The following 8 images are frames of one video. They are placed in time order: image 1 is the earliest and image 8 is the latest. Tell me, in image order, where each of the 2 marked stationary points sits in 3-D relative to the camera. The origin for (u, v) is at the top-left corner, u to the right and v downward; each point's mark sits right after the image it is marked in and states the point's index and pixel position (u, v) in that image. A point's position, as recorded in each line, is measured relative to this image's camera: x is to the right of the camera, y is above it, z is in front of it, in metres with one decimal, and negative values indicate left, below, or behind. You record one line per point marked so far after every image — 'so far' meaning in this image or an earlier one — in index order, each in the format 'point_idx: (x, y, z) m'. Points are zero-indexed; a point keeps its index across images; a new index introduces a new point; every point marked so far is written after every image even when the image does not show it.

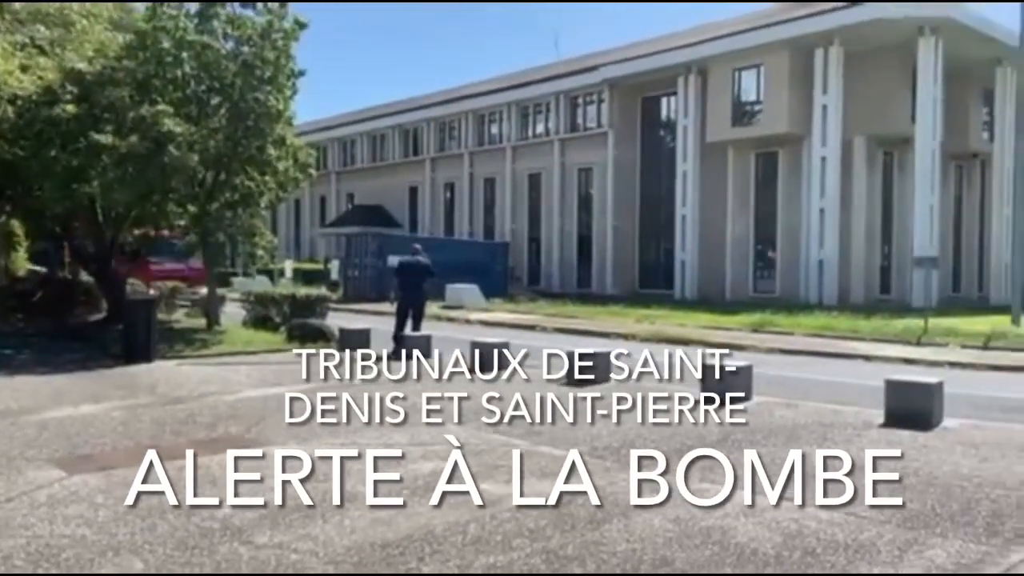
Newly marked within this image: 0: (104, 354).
0: (-6.6, -1.1, +17.6) m
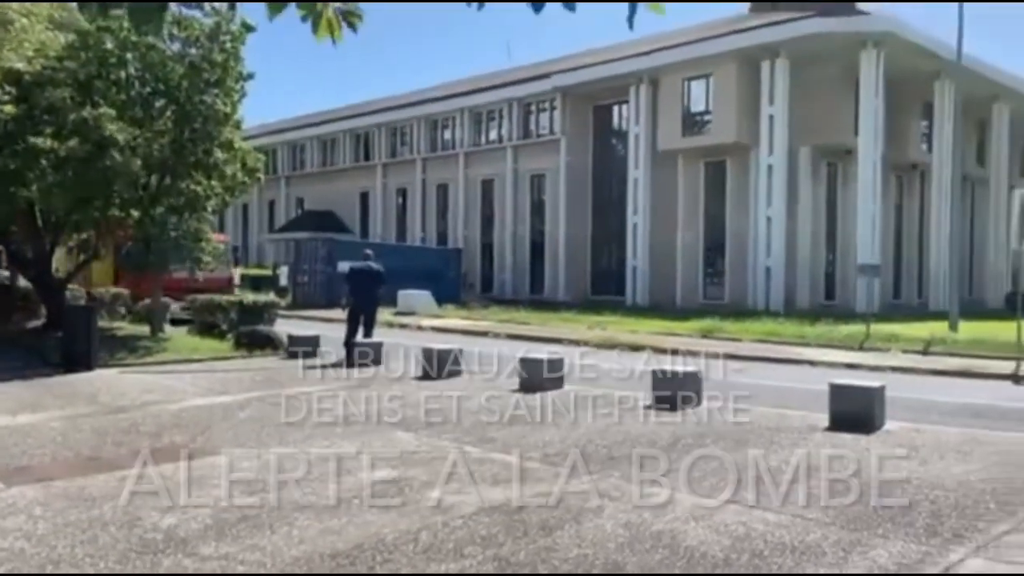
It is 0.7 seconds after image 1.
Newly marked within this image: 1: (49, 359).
0: (-7.6, -1.2, +18.2) m
1: (-7.6, -1.2, +18.5) m
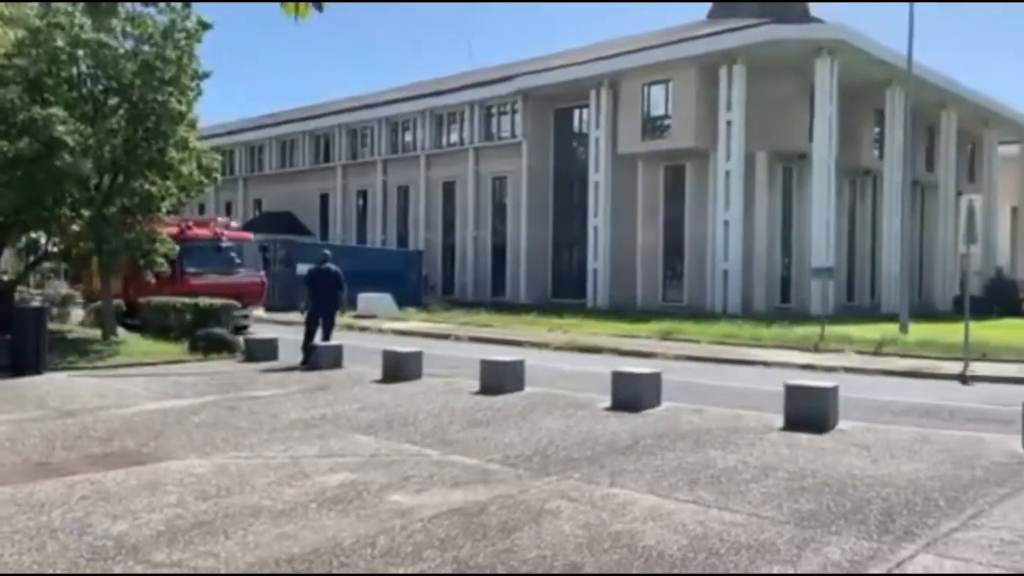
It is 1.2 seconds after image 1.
0: (-8.6, -1.3, +18.0) m
1: (-8.6, -1.2, +18.3) m
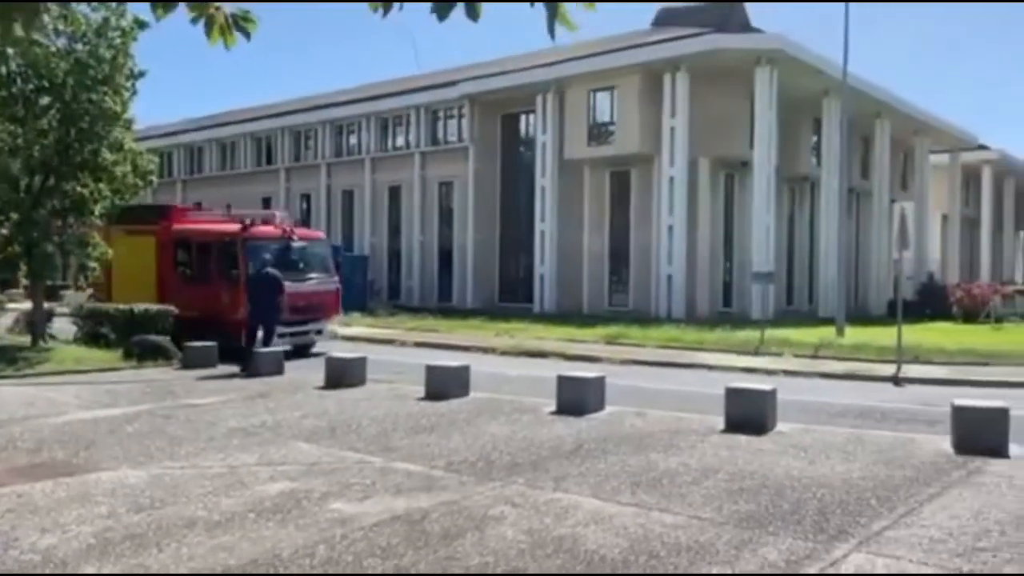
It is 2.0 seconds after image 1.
0: (-10.1, -1.4, +17.3) m
1: (-10.2, -1.3, +17.5) m
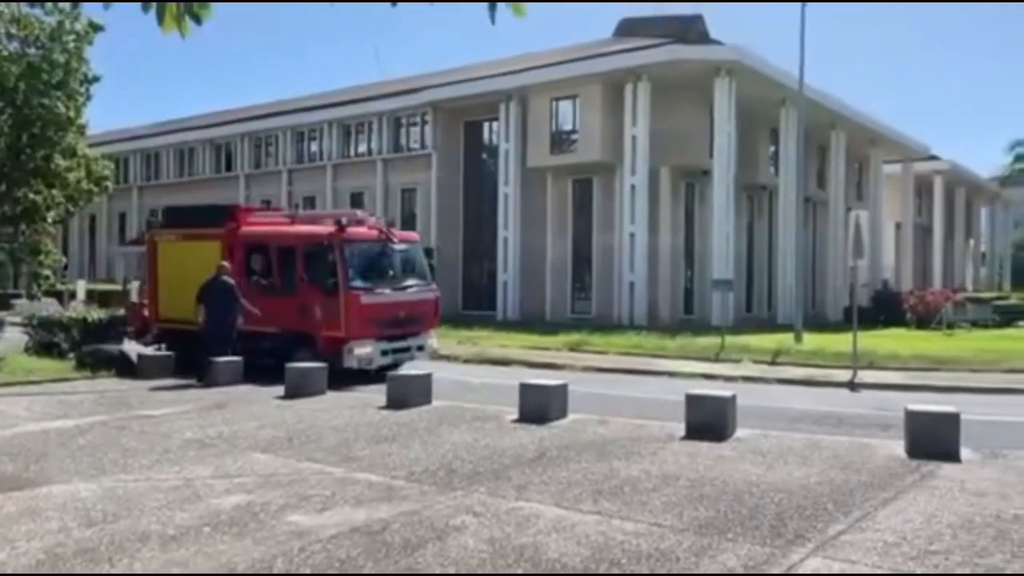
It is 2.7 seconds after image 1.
0: (-11.1, -1.5, +16.7) m
1: (-11.2, -1.5, +17.0) m
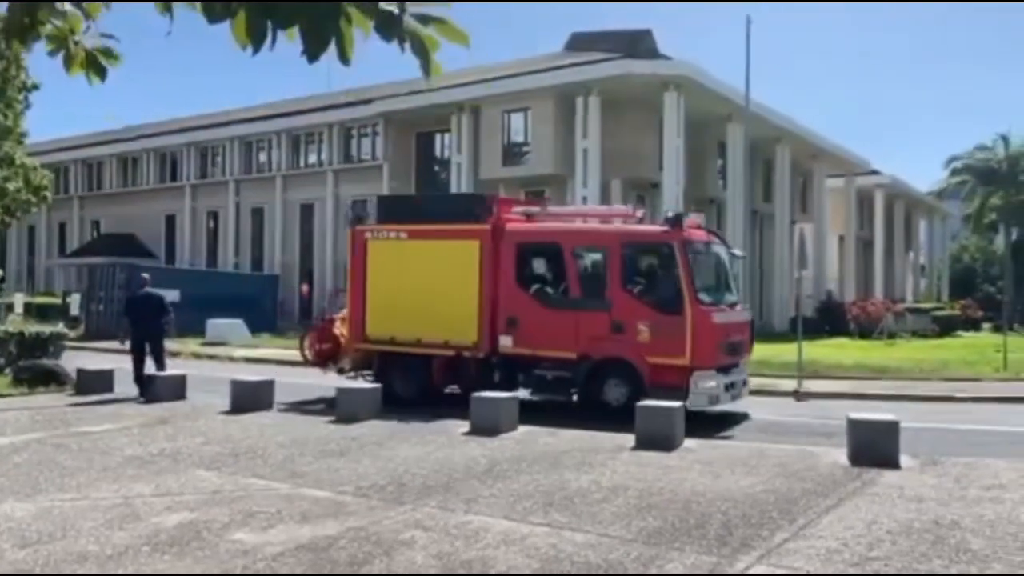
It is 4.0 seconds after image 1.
0: (-12.1, -1.6, +16.3) m
1: (-12.2, -1.6, +16.6) m
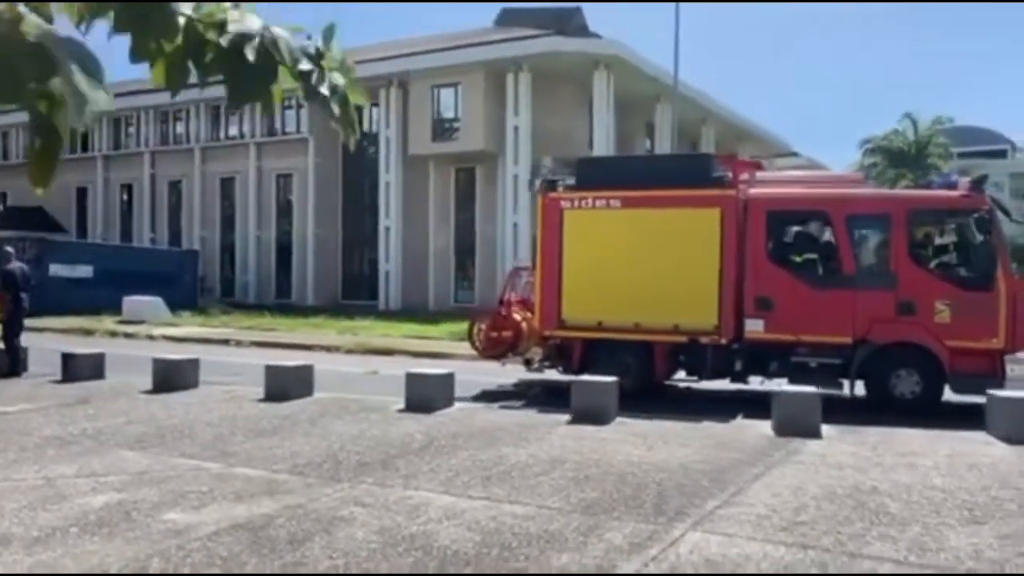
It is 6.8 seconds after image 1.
0: (-12.2, -2.0, +19.6) m
1: (-12.3, -1.9, +19.9) m
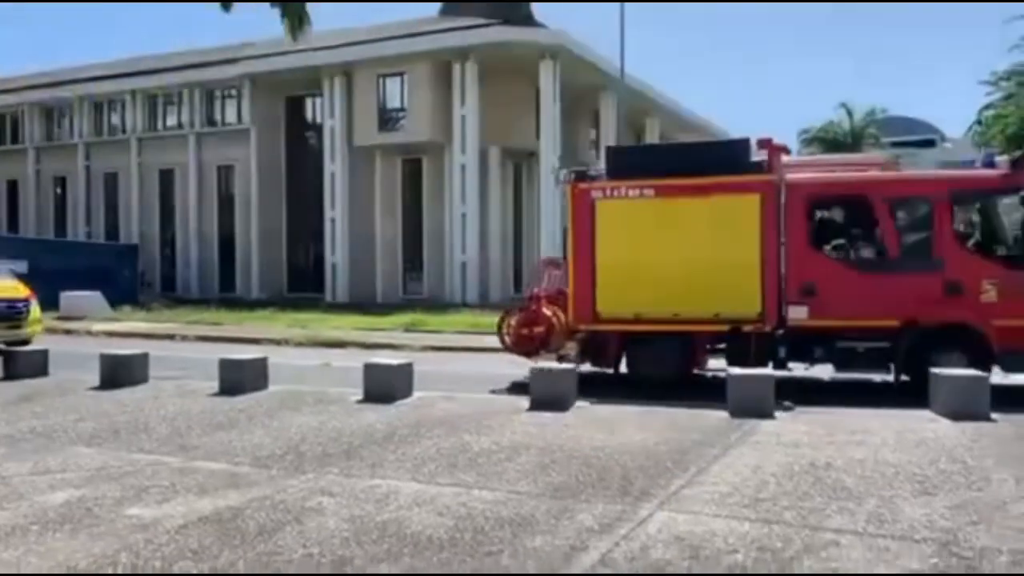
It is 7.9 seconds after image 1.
0: (-12.6, -2.1, +21.8) m
1: (-12.7, -2.1, +22.1) m
